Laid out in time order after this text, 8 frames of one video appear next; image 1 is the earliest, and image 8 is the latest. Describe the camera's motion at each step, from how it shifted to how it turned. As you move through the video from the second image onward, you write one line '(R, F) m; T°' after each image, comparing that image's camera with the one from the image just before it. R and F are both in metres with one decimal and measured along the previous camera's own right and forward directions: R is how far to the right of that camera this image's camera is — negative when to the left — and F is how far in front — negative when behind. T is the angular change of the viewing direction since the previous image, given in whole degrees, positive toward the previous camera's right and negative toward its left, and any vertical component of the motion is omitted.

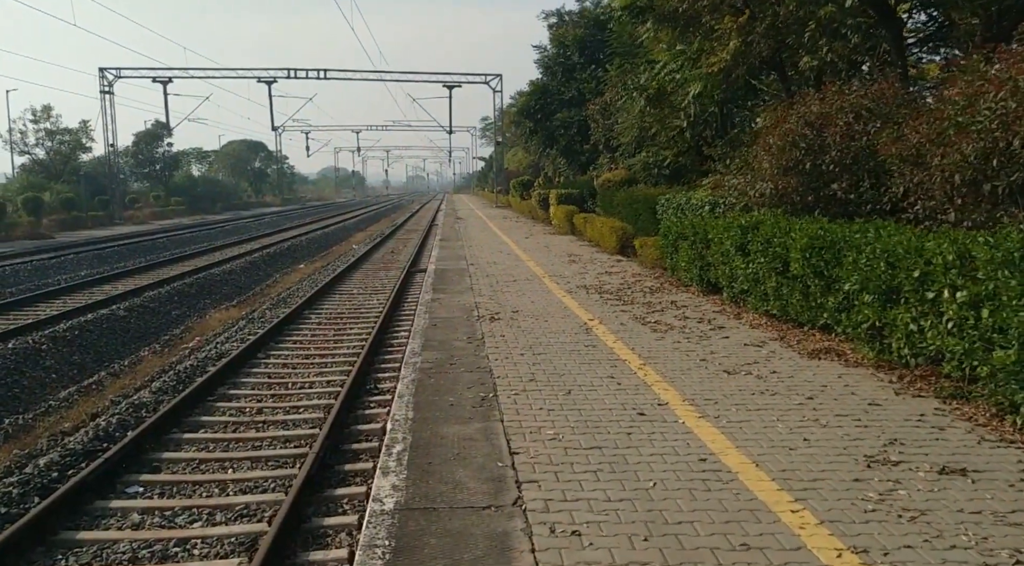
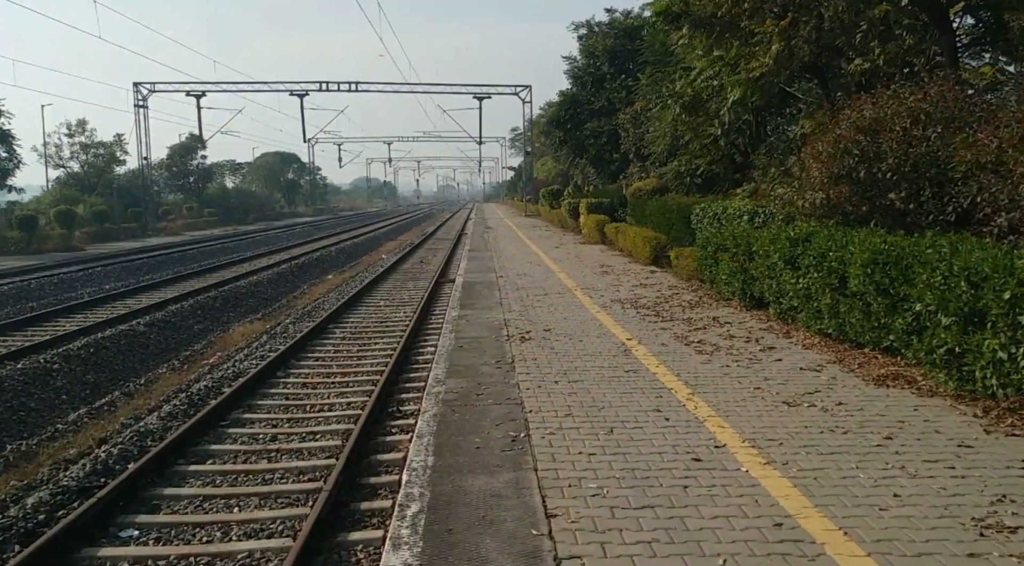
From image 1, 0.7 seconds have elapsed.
(0.0, +0.6) m; -2°
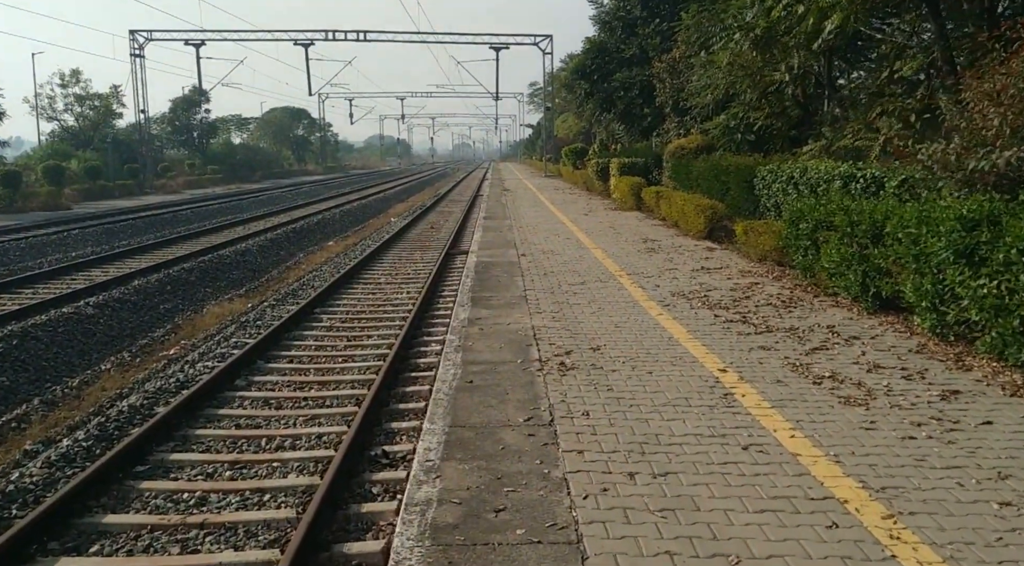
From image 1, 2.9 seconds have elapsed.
(-0.1, +2.6) m; -1°
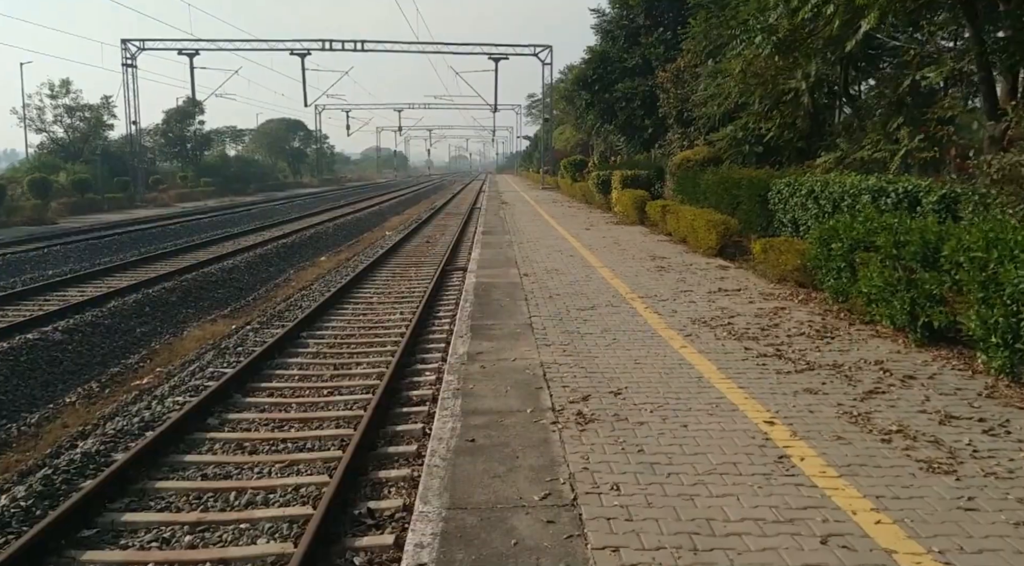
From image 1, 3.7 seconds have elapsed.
(-0.1, +0.8) m; 0°
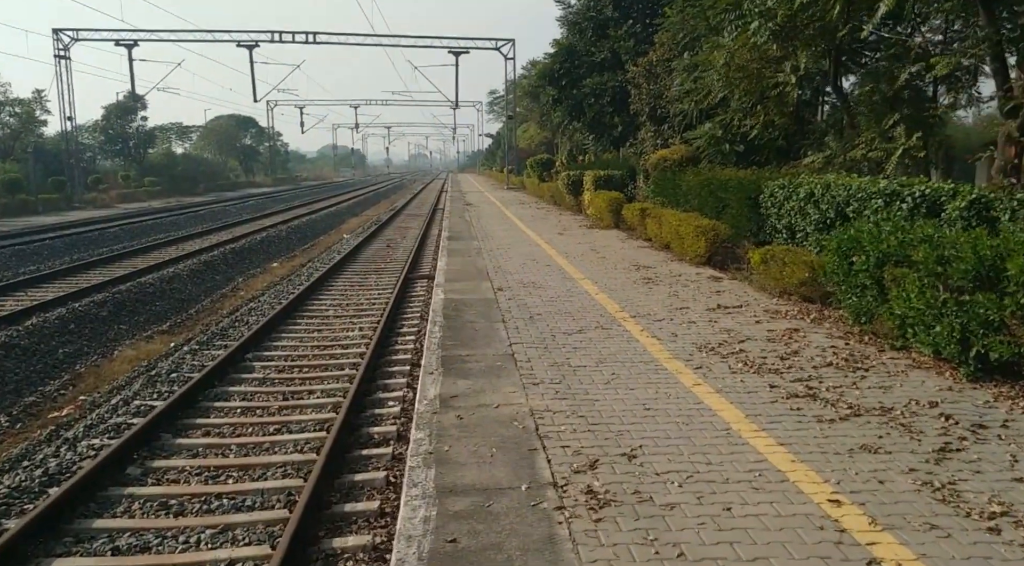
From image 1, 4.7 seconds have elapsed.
(-0.1, +1.1) m; +3°
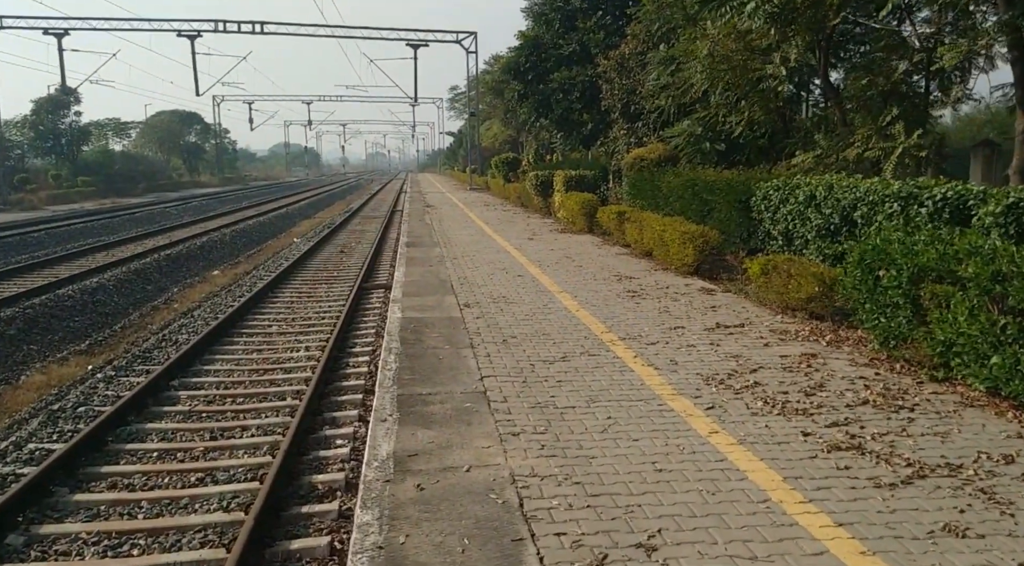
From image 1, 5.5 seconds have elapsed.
(-0.1, +1.0) m; +3°
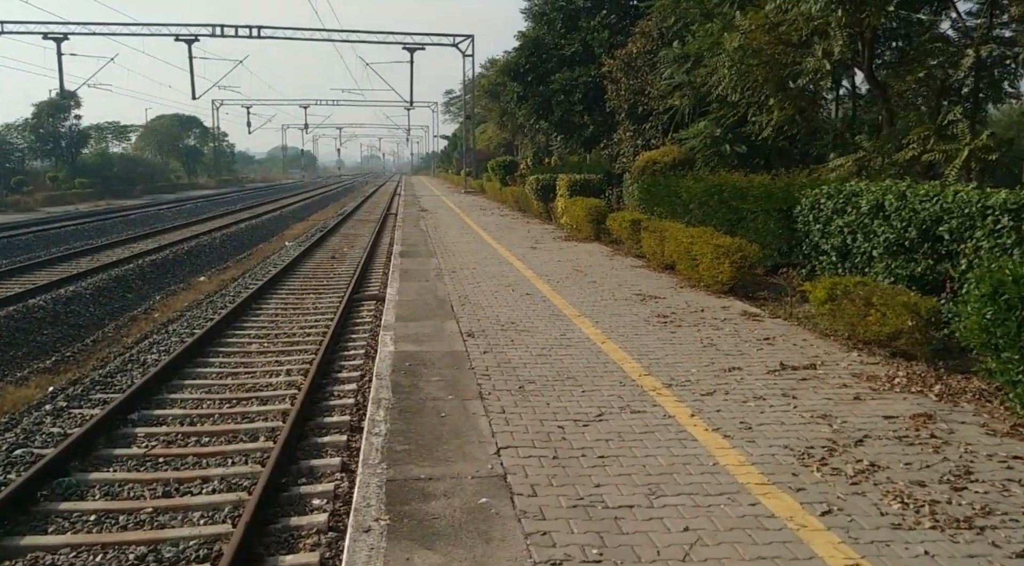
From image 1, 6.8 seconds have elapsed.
(-0.2, +1.4) m; 0°
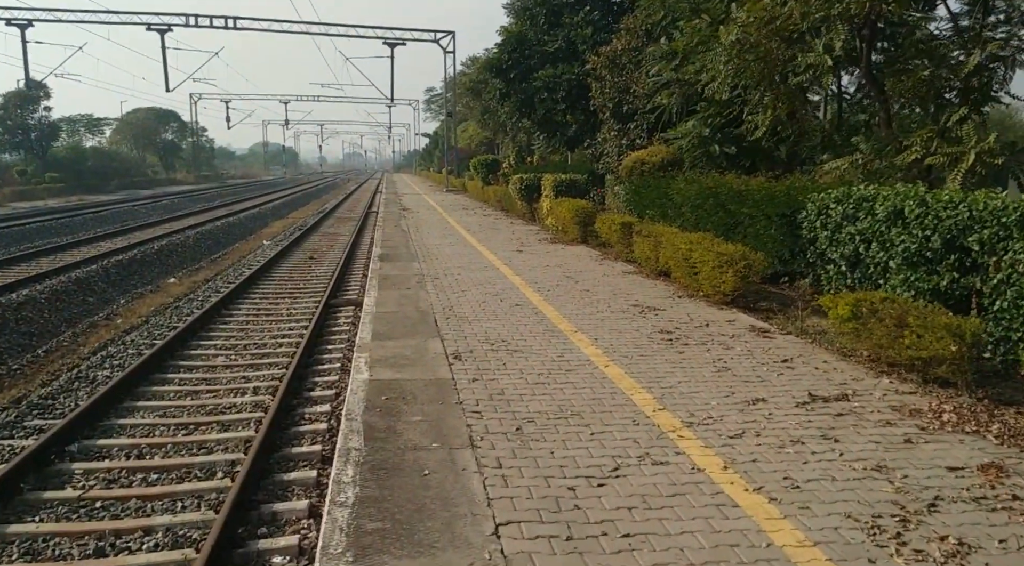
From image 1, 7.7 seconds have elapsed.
(-0.1, +0.8) m; +1°
